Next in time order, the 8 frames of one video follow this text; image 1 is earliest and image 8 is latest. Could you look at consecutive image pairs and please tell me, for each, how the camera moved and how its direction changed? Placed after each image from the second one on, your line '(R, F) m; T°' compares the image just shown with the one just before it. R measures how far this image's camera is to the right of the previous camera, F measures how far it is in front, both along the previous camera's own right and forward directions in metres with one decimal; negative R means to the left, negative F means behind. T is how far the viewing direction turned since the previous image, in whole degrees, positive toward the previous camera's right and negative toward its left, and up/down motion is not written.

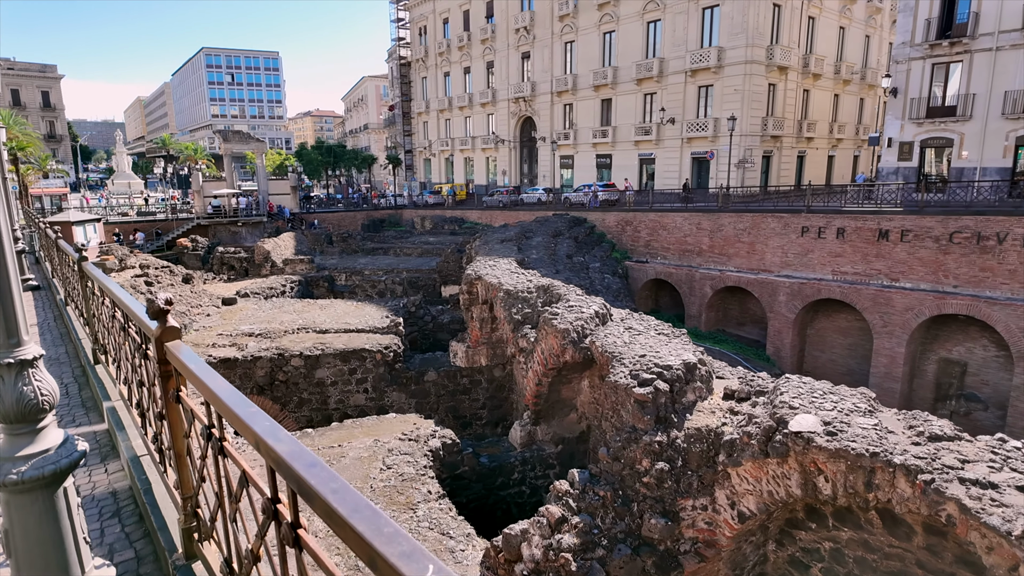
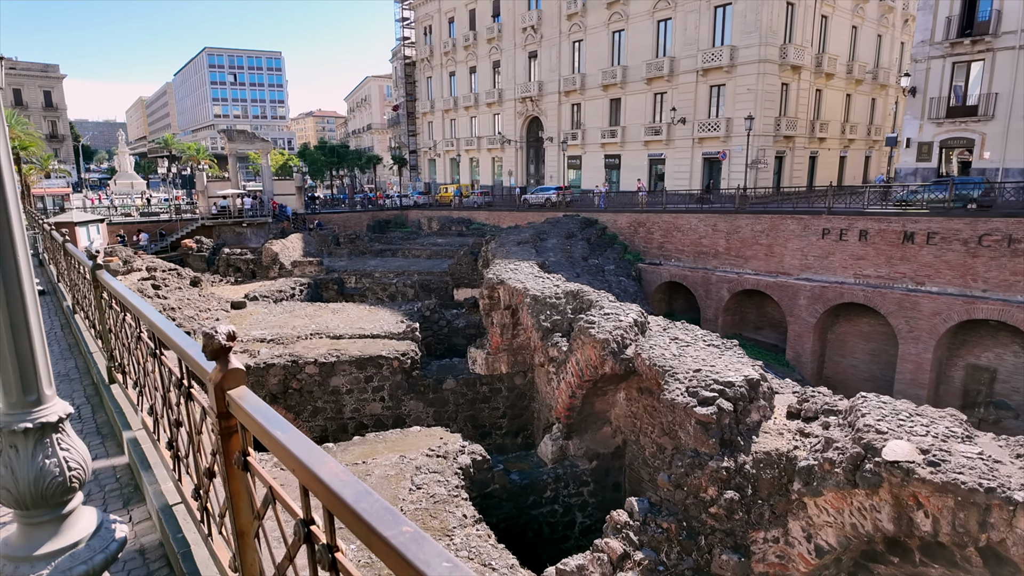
(-0.4, +0.4) m; 0°
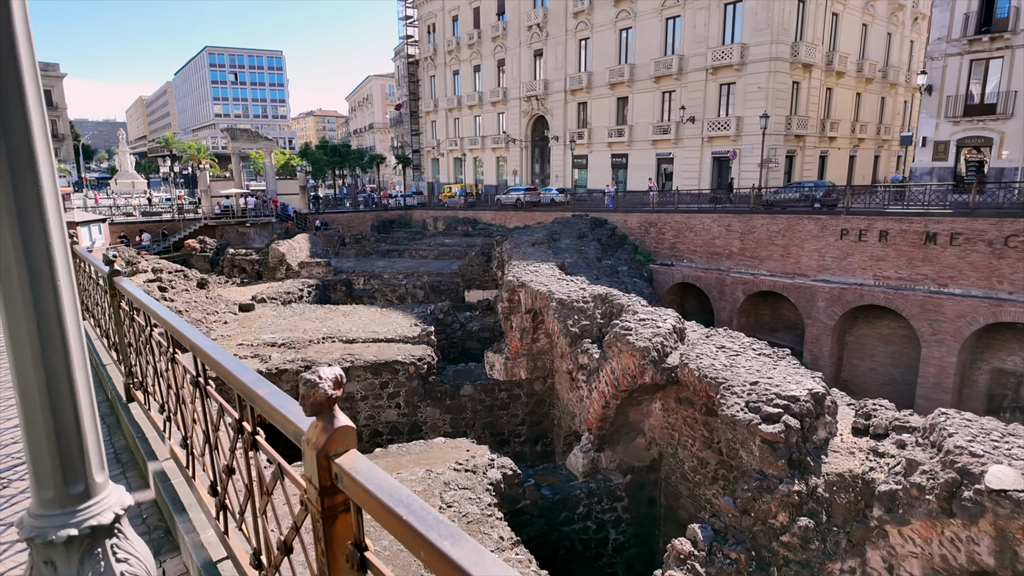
(-0.4, +0.4) m; 0°
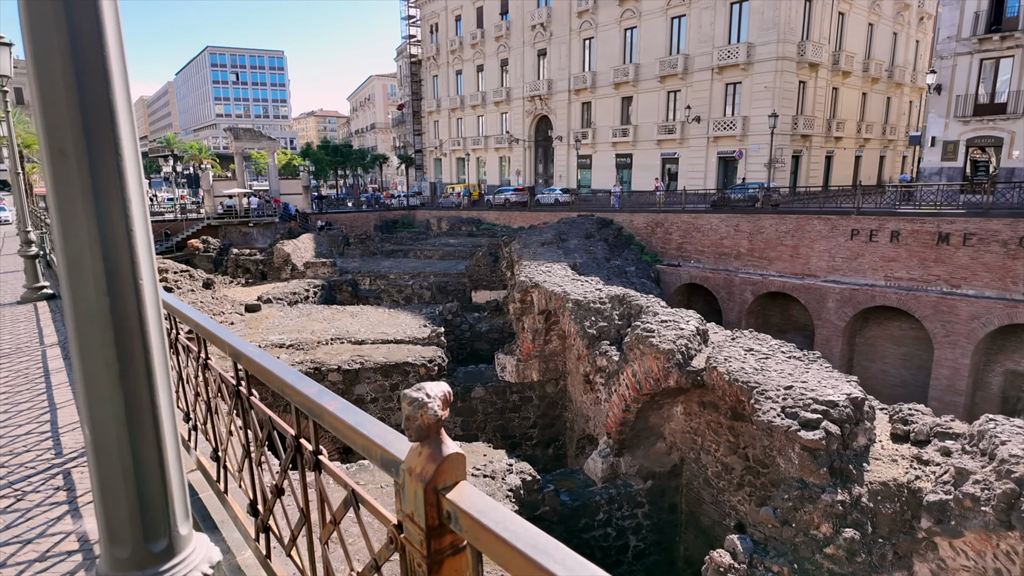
(-0.2, +0.2) m; 0°
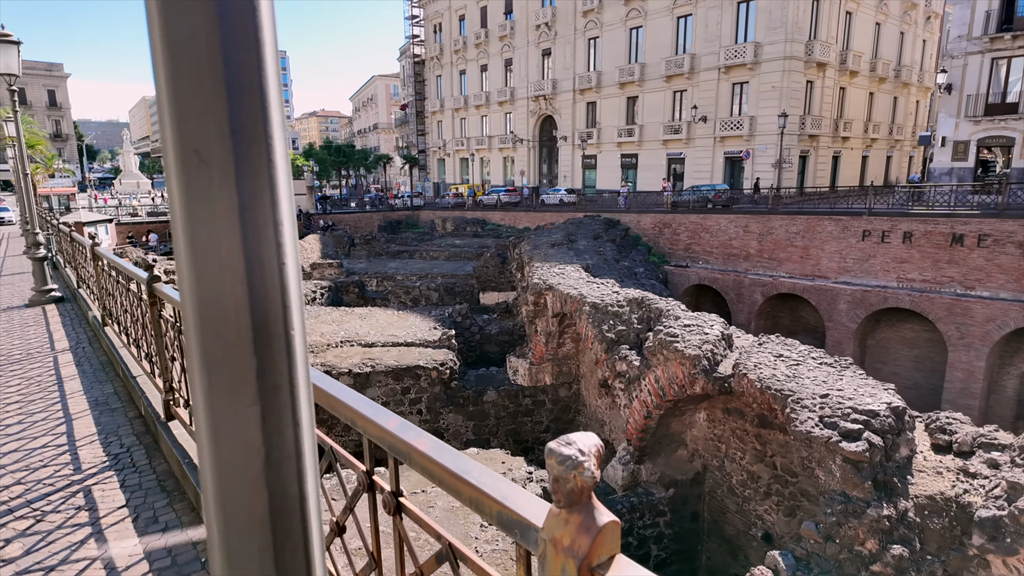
(-0.2, +0.1) m; 0°
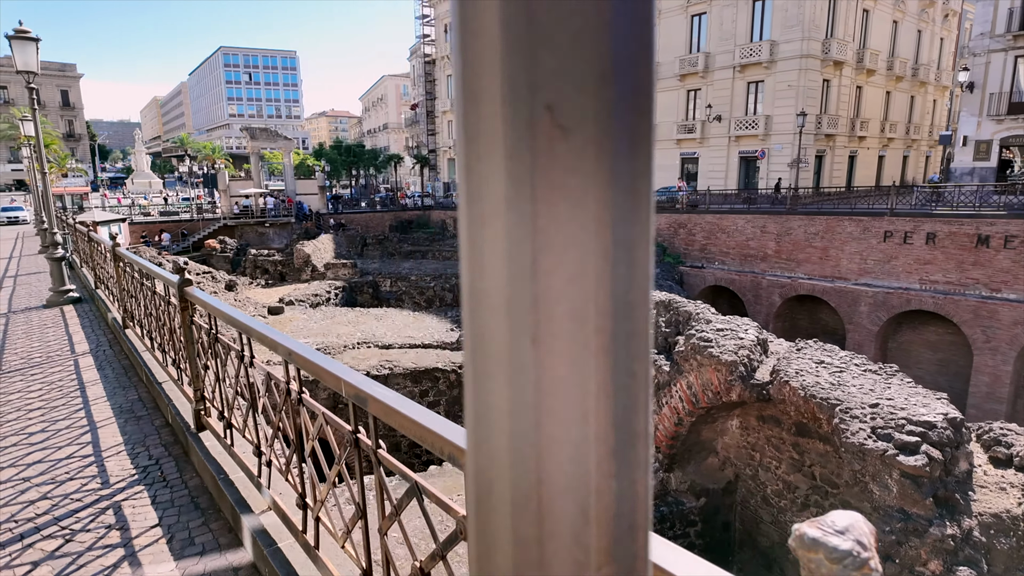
(-0.2, +0.2) m; -1°
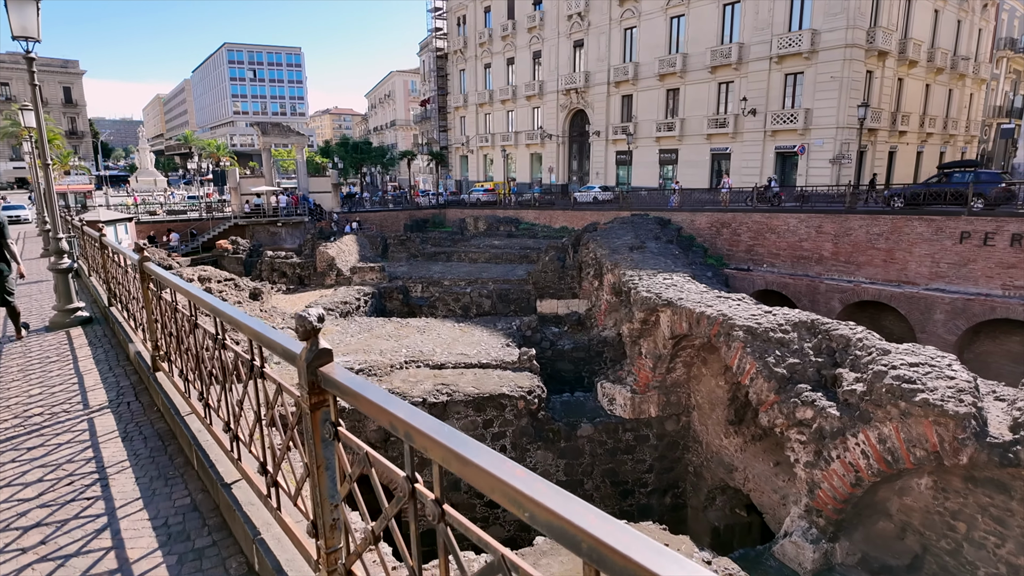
(-1.1, +1.4) m; 0°
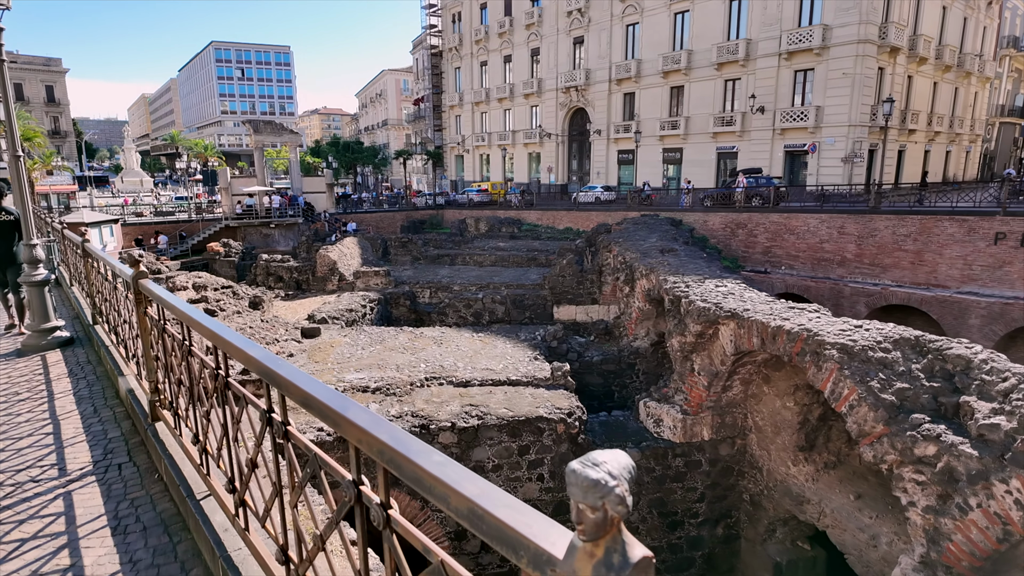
(-0.6, +0.9) m; +1°
